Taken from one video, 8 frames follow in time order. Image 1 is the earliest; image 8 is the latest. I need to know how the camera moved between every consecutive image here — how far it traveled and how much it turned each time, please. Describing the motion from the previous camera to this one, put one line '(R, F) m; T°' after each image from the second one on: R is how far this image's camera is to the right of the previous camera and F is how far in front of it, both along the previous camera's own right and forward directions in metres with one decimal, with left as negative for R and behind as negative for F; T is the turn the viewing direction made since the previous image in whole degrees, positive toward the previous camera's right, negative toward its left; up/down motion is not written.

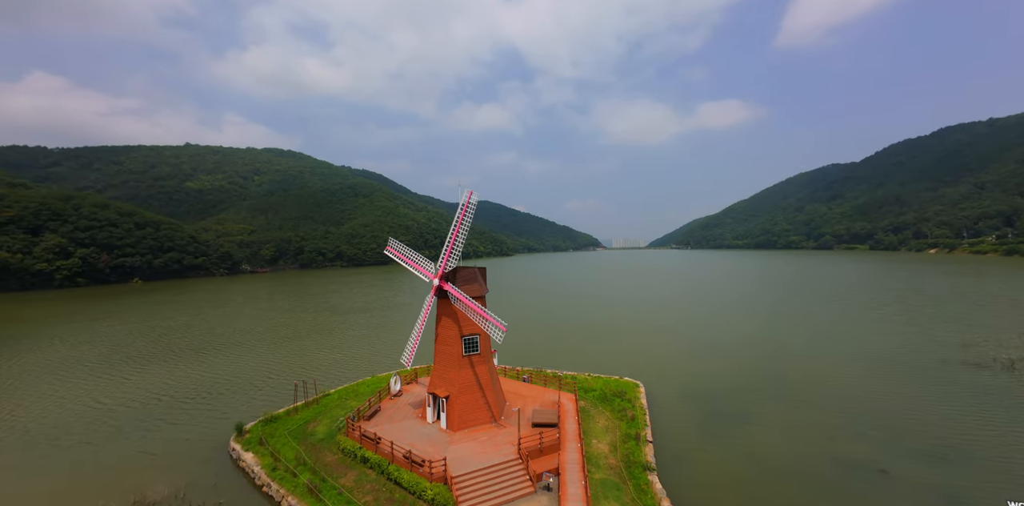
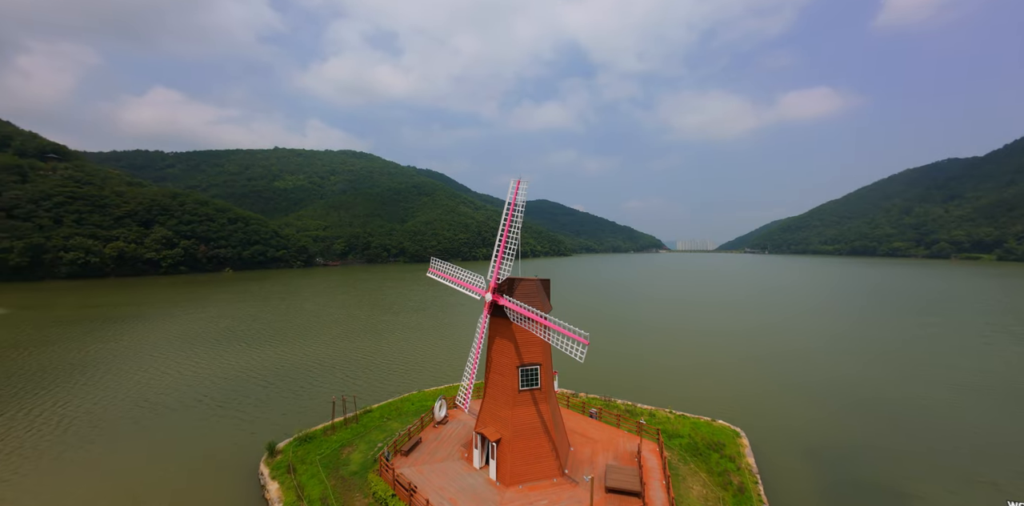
(-0.1, +0.9) m; -8°
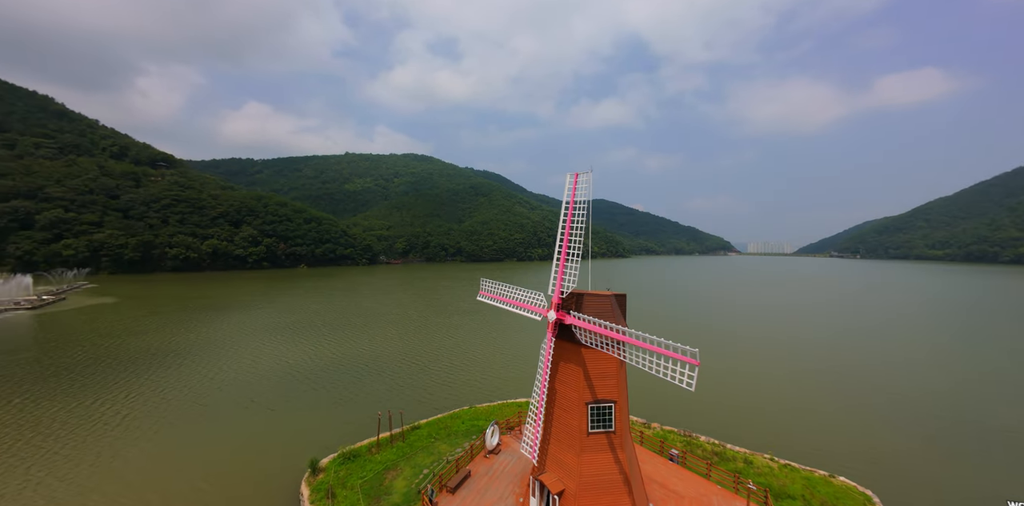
(-0.1, +0.6) m; -8°
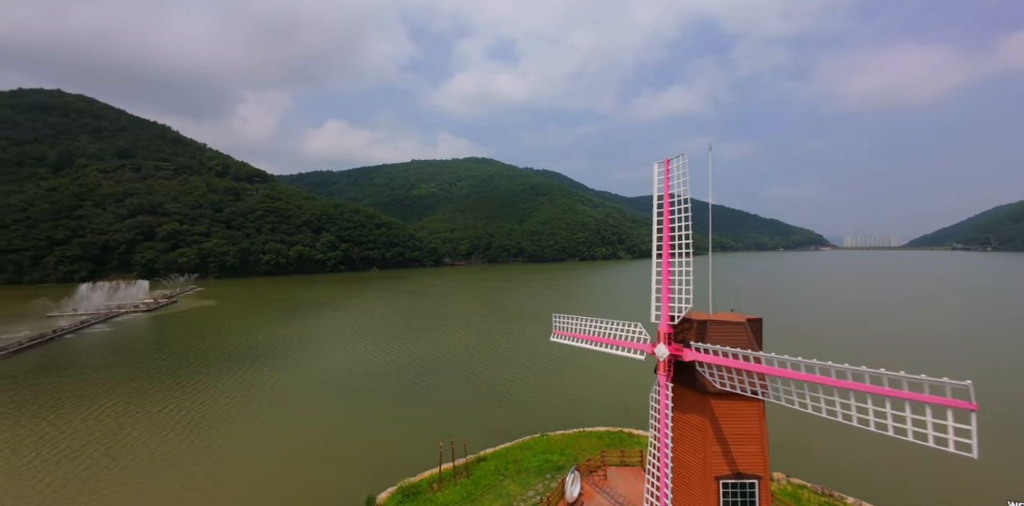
(-0.1, +0.7) m; -9°
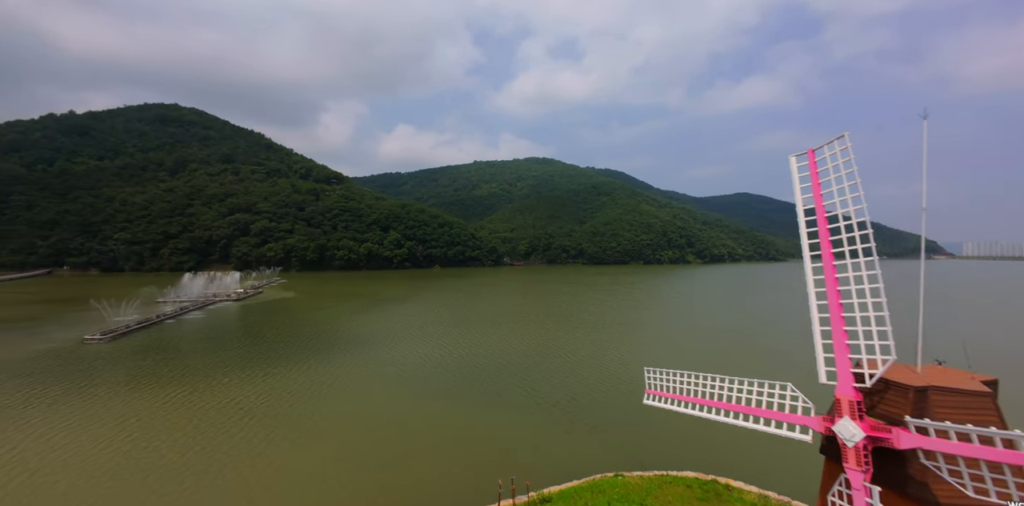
(-0.1, +0.6) m; -8°
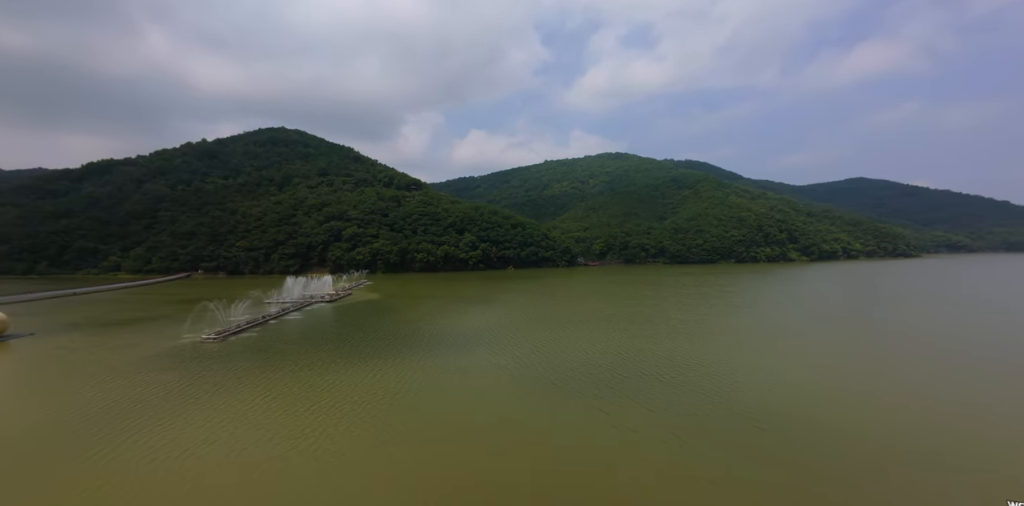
(-0.2, +0.8) m; -10°
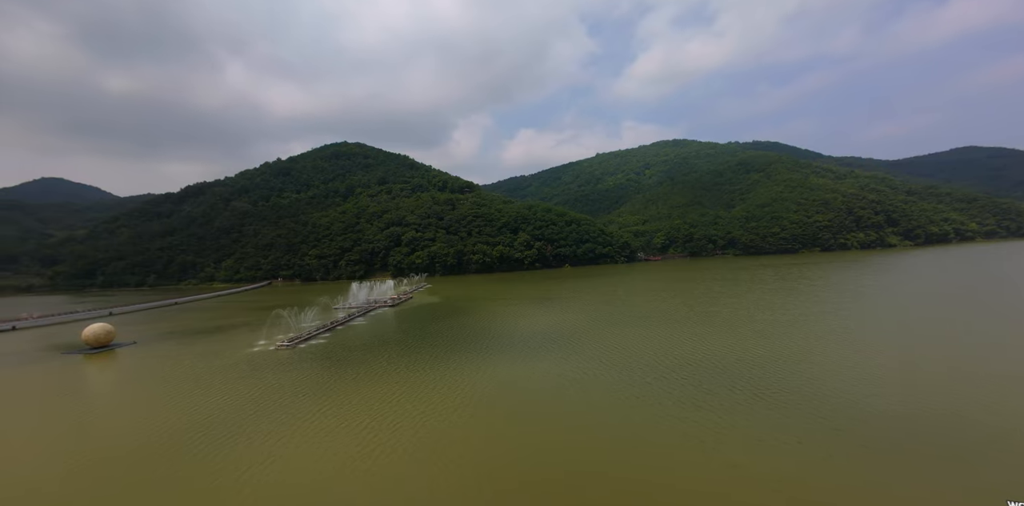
(-0.2, +0.9) m; -8°
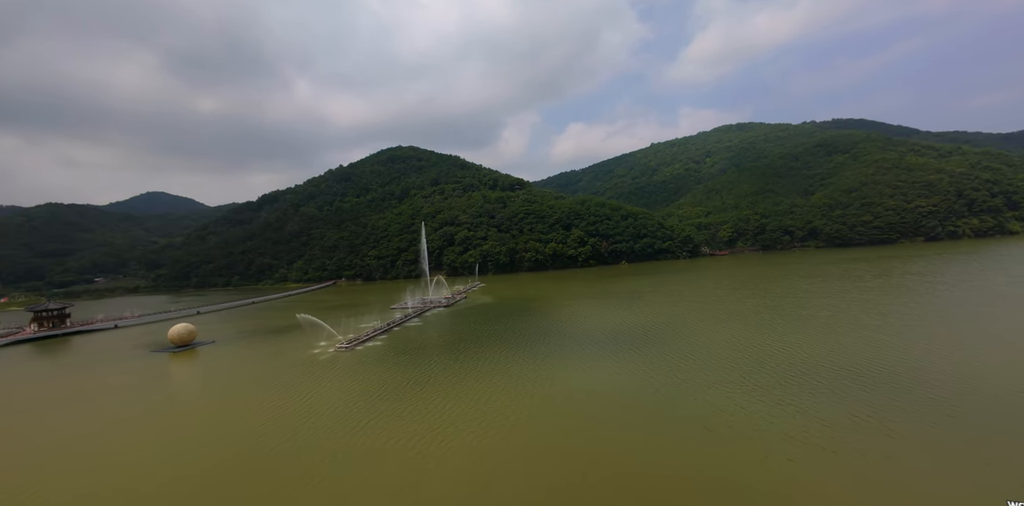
(-0.3, +1.0) m; -7°
